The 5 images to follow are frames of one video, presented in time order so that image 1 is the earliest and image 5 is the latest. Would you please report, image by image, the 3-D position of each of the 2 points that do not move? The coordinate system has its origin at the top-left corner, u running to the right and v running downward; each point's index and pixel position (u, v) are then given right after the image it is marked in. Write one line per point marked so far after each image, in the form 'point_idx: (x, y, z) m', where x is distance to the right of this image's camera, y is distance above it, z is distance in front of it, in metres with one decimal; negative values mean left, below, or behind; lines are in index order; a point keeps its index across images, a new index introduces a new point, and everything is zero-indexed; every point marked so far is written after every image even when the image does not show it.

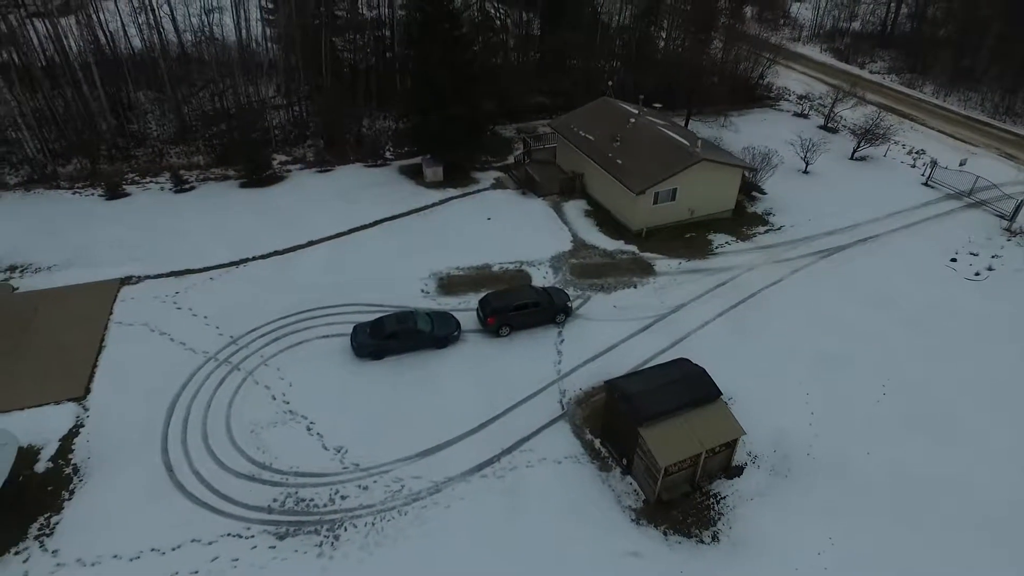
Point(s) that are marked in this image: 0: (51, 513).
0: (-9.4, -4.6, +12.8) m
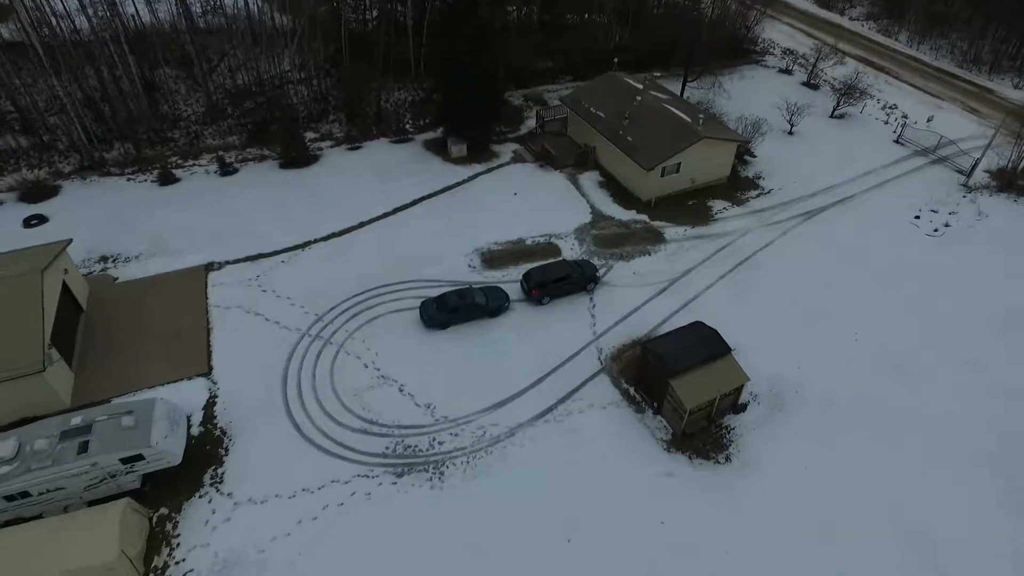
0: (-7.8, -4.7, +16.3) m
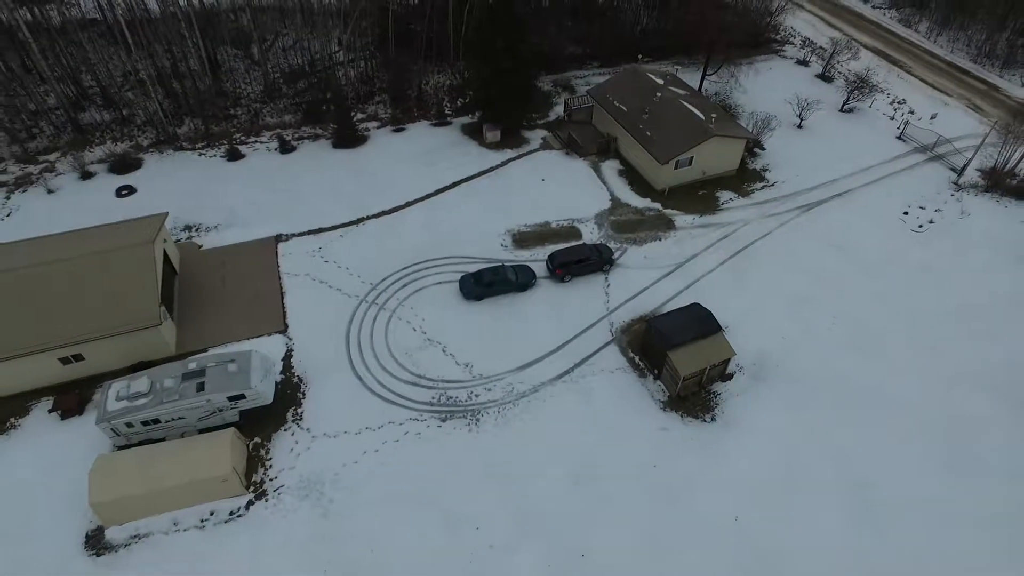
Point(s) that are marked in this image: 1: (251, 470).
0: (-7.0, -3.9, +20.2) m
1: (-7.9, -5.5, +18.7) m
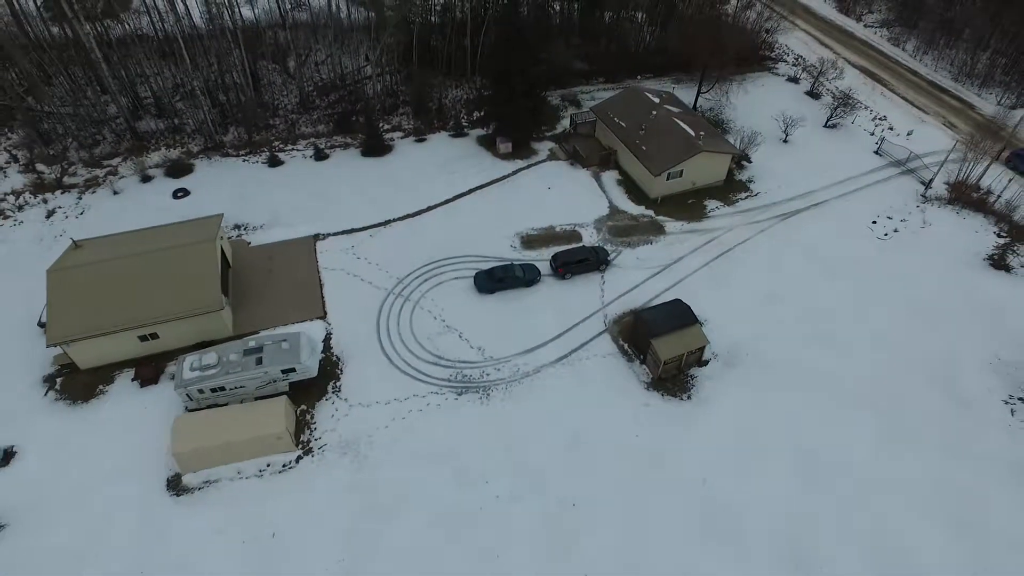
0: (-6.8, -3.6, +24.0) m
1: (-7.7, -5.2, +22.5) m
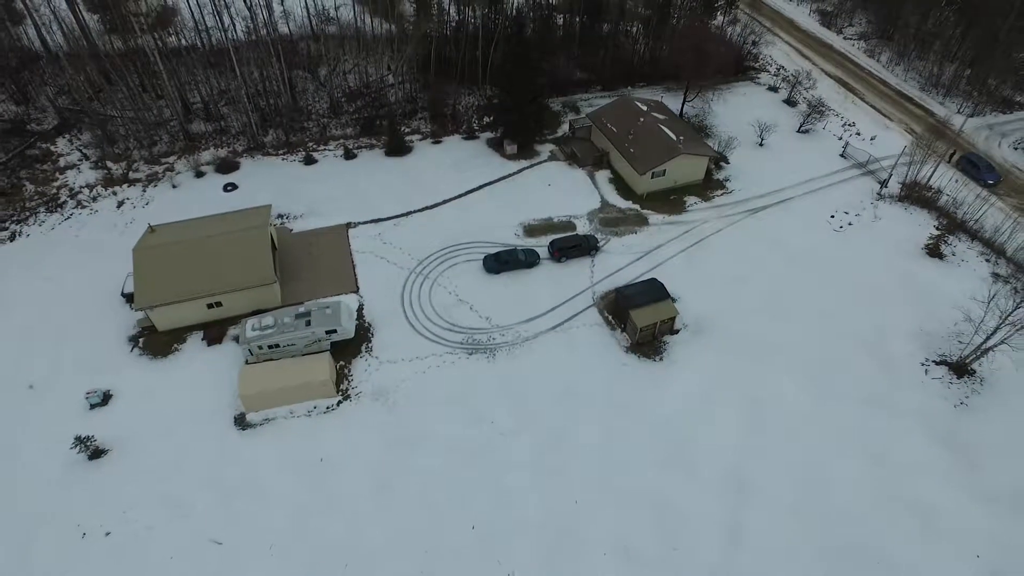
0: (-6.7, -2.6, +28.9) m
1: (-7.7, -4.2, +27.4) m
